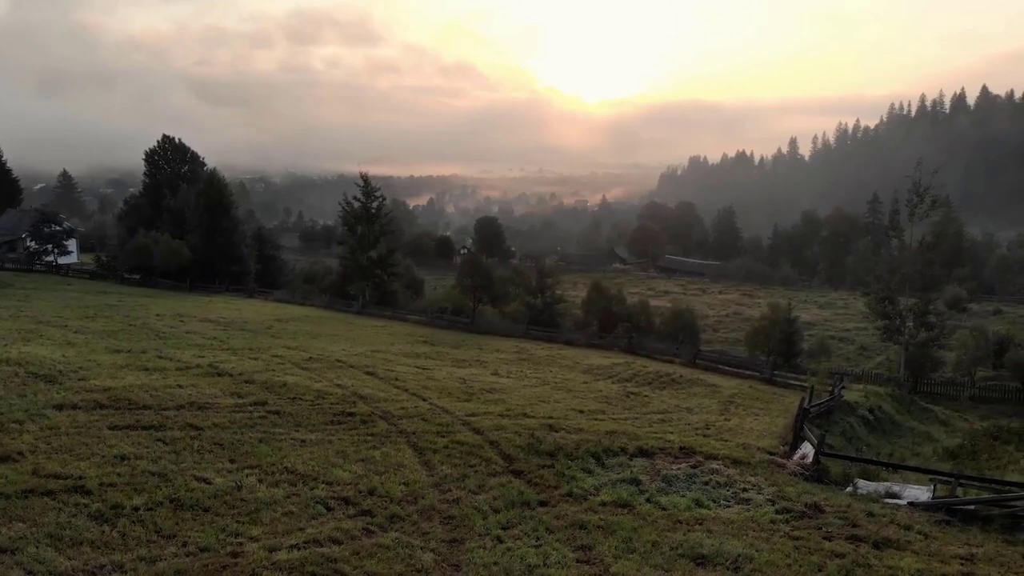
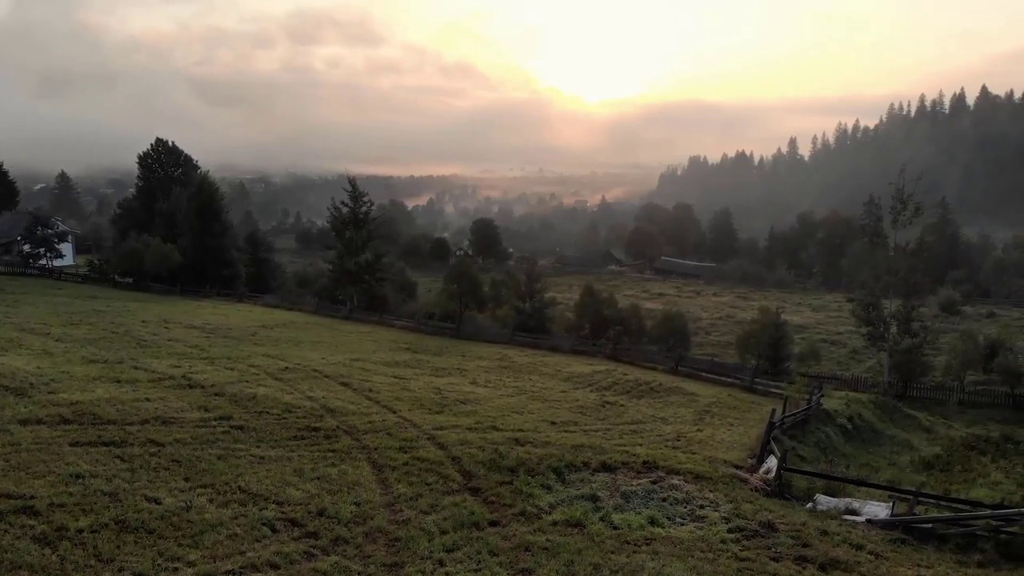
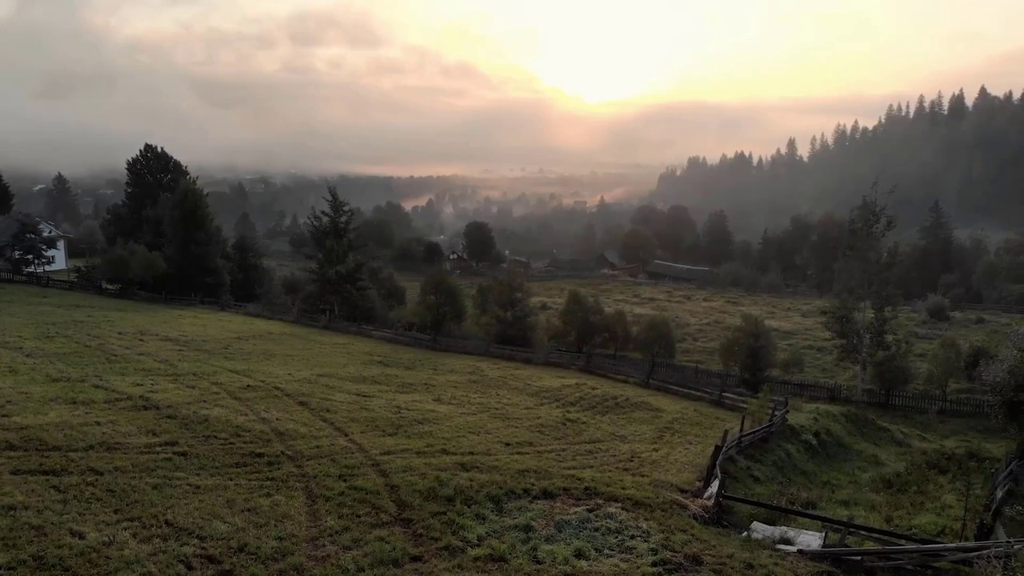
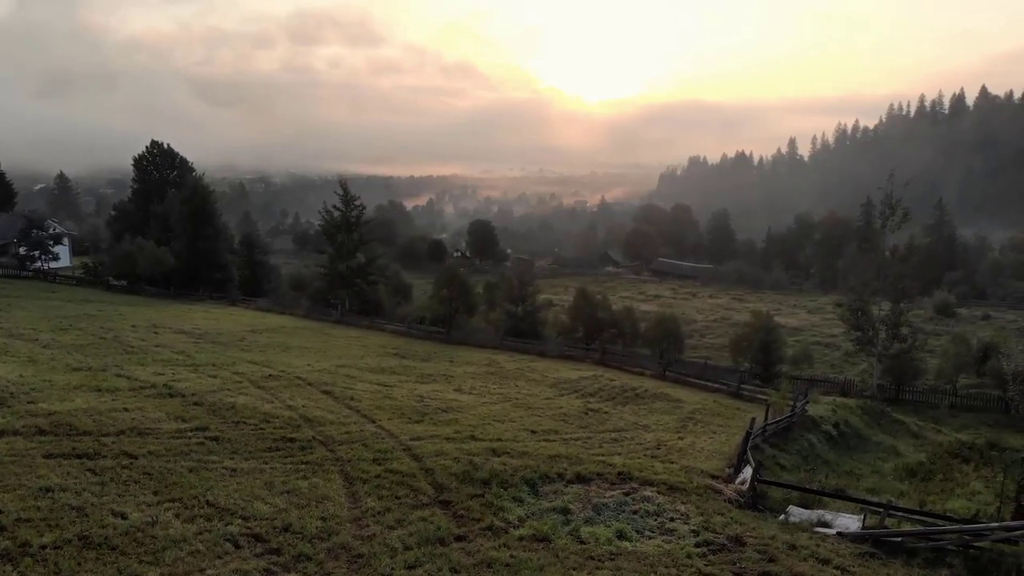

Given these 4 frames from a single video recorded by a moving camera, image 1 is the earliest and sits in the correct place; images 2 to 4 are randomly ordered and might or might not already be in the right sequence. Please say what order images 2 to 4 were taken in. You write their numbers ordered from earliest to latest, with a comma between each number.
2, 4, 3
